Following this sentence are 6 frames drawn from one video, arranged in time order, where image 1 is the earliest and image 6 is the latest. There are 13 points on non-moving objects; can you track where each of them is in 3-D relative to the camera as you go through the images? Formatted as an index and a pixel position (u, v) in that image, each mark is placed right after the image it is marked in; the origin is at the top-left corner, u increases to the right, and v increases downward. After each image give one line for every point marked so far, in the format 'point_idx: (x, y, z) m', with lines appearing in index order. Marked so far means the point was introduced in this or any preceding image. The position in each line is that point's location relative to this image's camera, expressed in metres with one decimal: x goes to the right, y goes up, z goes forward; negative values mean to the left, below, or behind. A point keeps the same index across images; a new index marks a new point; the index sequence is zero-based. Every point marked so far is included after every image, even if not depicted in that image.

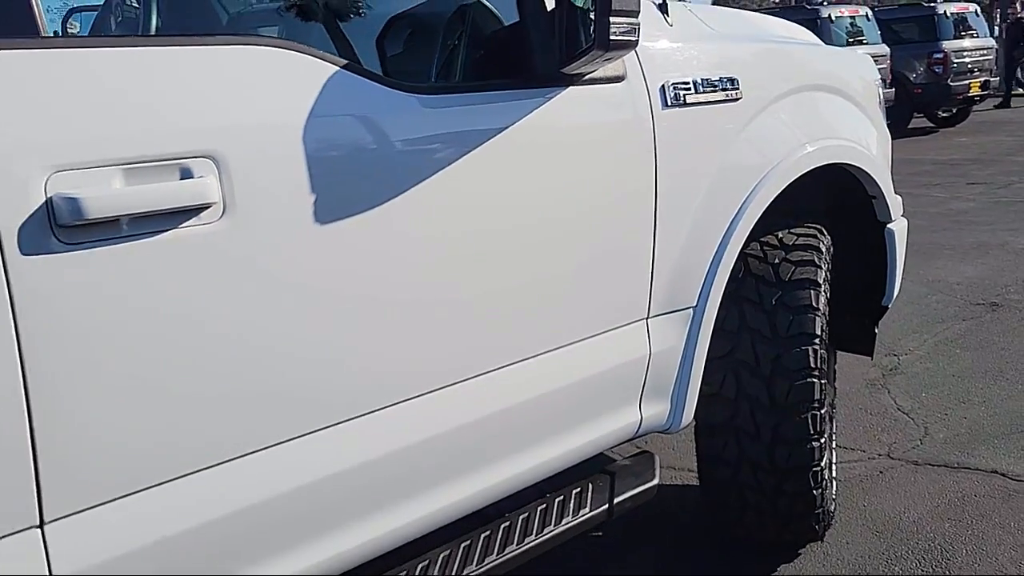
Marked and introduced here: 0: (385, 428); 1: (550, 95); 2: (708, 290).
0: (-0.2, -0.2, +1.7) m
1: (+0.1, +0.4, +1.9) m
2: (+0.5, 0.0, +2.3) m
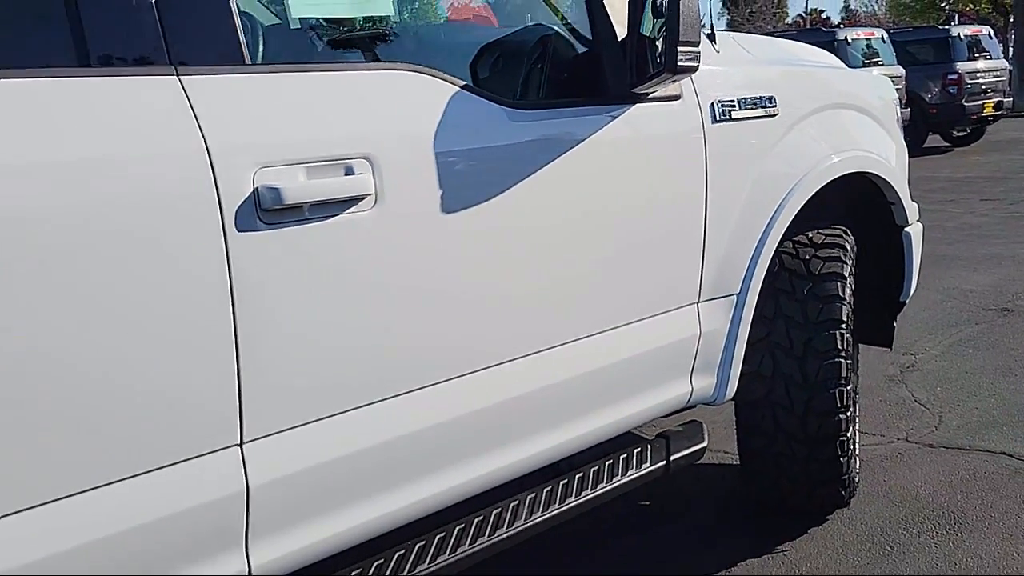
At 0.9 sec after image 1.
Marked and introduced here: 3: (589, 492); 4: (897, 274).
0: (-0.1, -0.2, +2.0) m
1: (+0.3, +0.4, +2.3) m
2: (+0.7, 0.0, +2.6) m
3: (+0.2, -0.5, +2.3) m
4: (+1.3, 0.0, +3.3) m
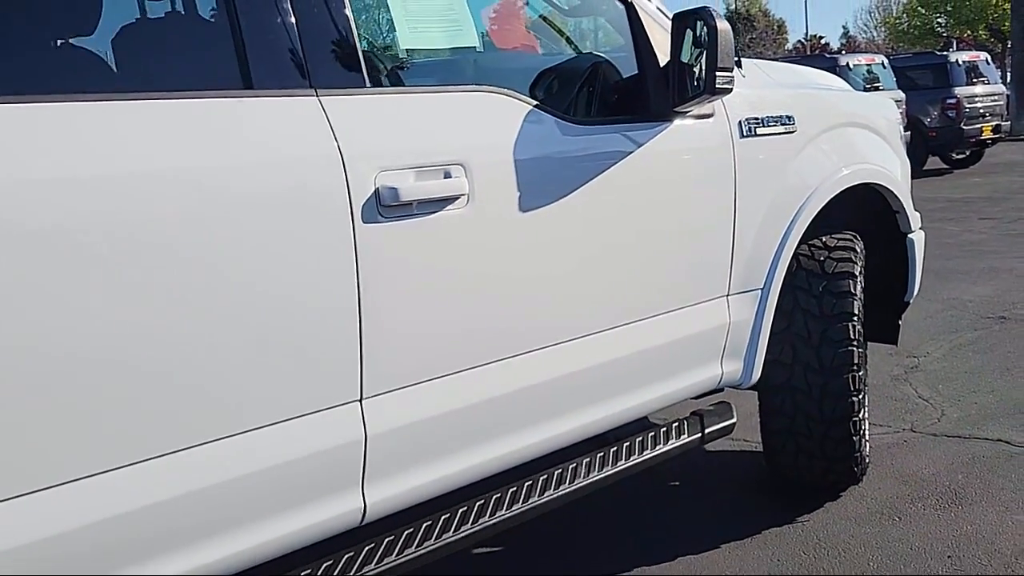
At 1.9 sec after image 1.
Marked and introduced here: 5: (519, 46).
0: (+0.1, -0.2, +2.4) m
1: (+0.4, +0.4, +2.6) m
2: (+0.8, 0.0, +3.0) m
3: (+0.4, -0.5, +2.7) m
4: (+1.5, 0.0, +3.6) m
5: (0.0, +0.6, +2.5) m
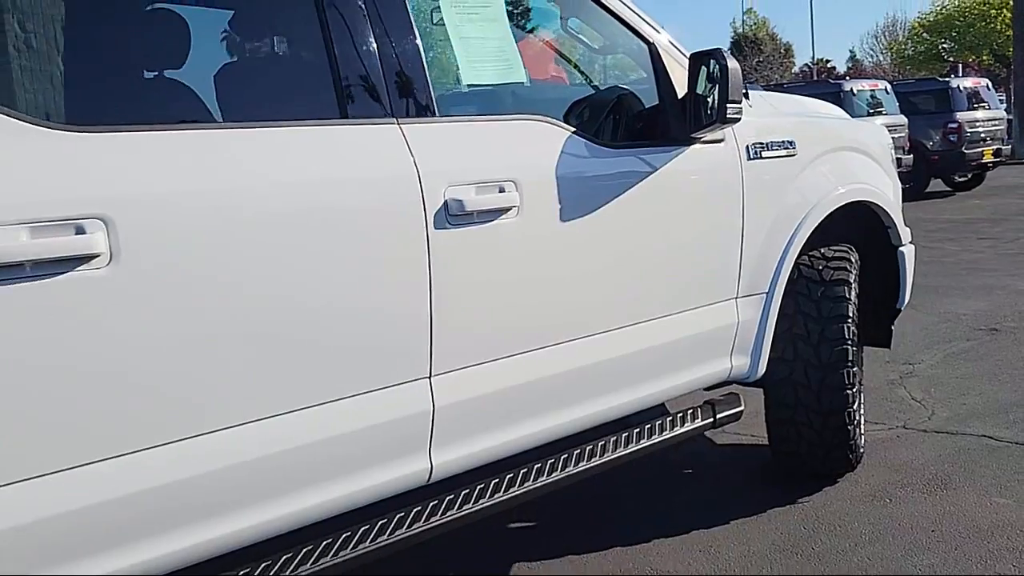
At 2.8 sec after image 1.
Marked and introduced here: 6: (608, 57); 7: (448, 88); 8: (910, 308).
0: (+0.2, -0.2, +2.8) m
1: (+0.5, +0.4, +3.0) m
2: (+0.9, 0.0, +3.4) m
3: (+0.5, -0.5, +3.1) m
4: (+1.6, 0.0, +4.0) m
5: (+0.1, +0.6, +2.9) m
6: (+0.3, +0.7, +3.0) m
7: (-0.2, +0.5, +2.6) m
8: (+2.7, -0.1, +6.7) m
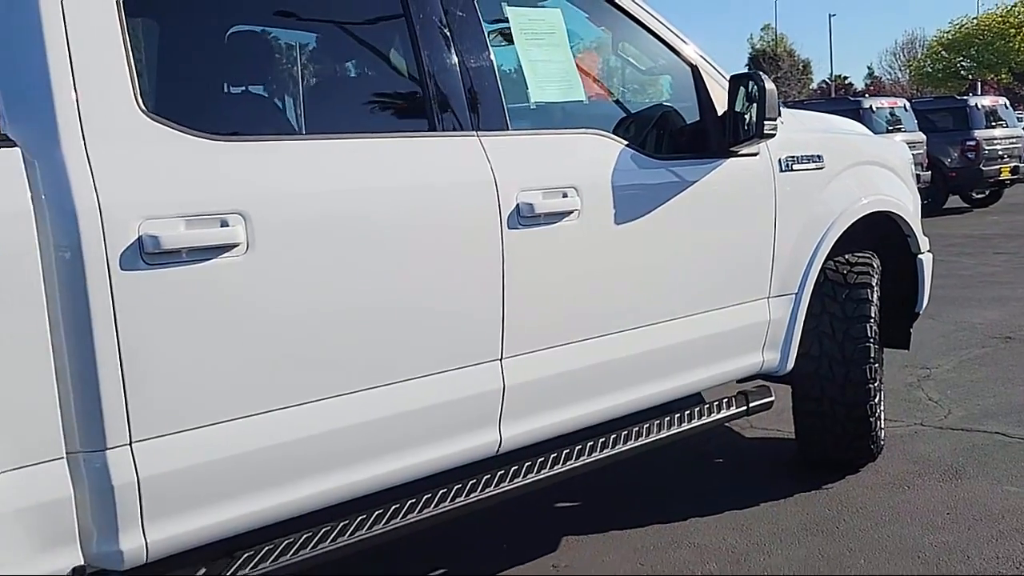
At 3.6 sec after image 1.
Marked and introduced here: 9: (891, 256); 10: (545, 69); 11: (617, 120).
0: (+0.4, -0.2, +3.1) m
1: (+0.7, +0.4, +3.3) m
2: (+1.1, 0.0, +3.7) m
3: (+0.6, -0.5, +3.4) m
4: (+1.8, 0.0, +4.3) m
5: (+0.3, +0.6, +3.2) m
6: (+0.5, +0.7, +3.4) m
7: (0.0, +0.6, +2.9) m
8: (+3.0, -0.2, +6.9) m
9: (+1.7, +0.1, +4.3) m
10: (+0.1, +0.7, +3.1) m
11: (+0.4, +0.6, +3.2) m
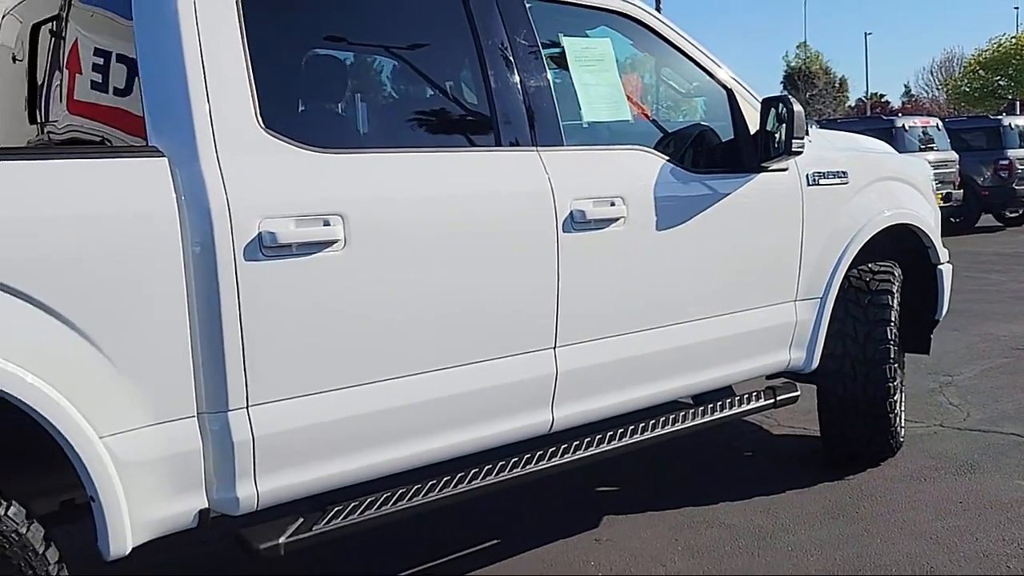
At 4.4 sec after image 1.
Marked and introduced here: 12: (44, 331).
0: (+0.6, -0.2, +3.4) m
1: (+0.9, +0.4, +3.7) m
2: (+1.3, 0.0, +4.0) m
3: (+0.8, -0.5, +3.7) m
4: (+2.0, -0.1, +4.6) m
5: (+0.5, +0.6, +3.6) m
6: (+0.7, +0.7, +3.7) m
7: (+0.2, +0.6, +3.3) m
8: (+3.3, -0.3, +7.2) m
9: (+1.9, +0.1, +4.6) m
10: (+0.3, +0.7, +3.4) m
11: (+0.5, +0.6, +3.6) m
12: (-1.0, -0.1, +2.1) m
